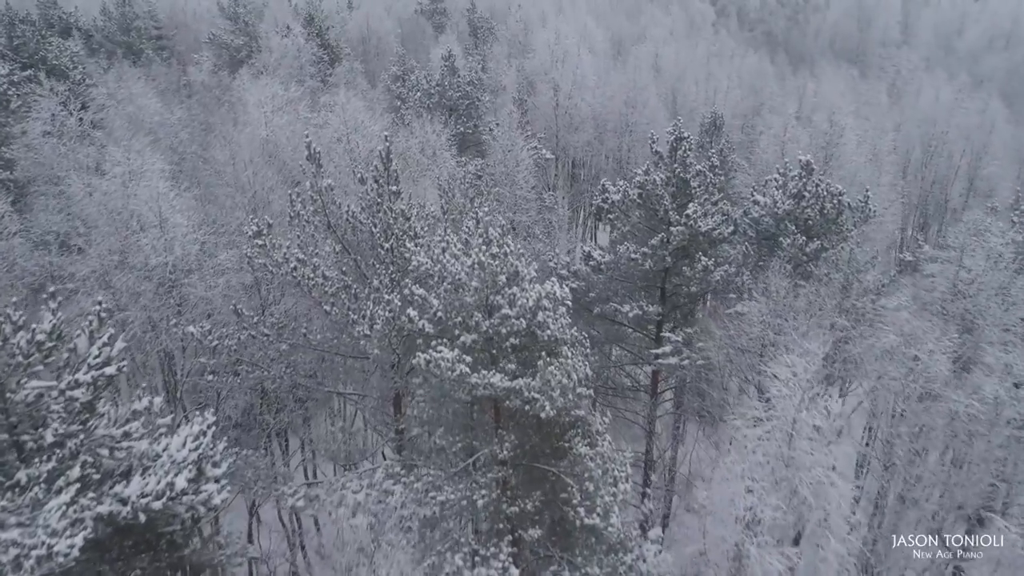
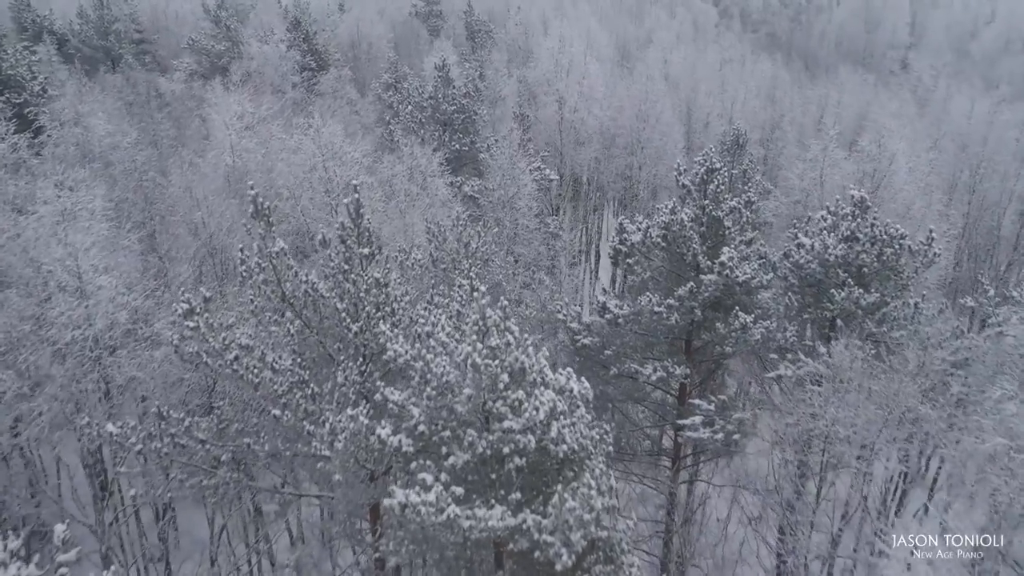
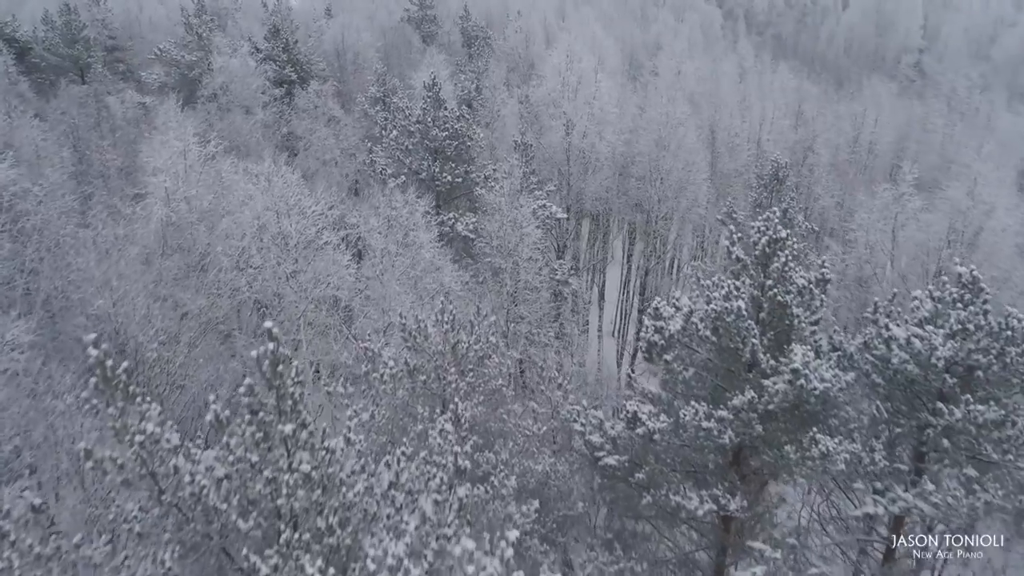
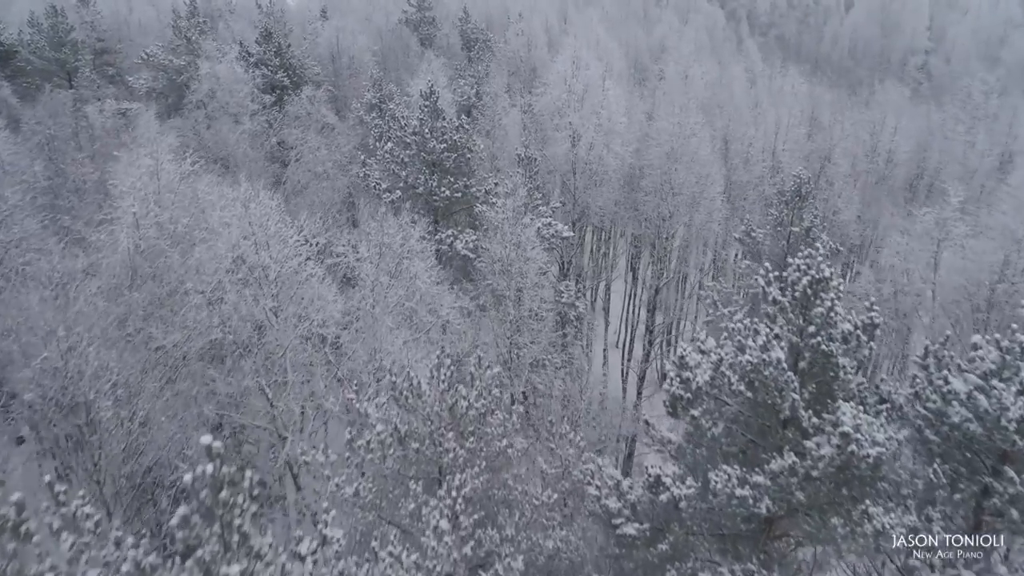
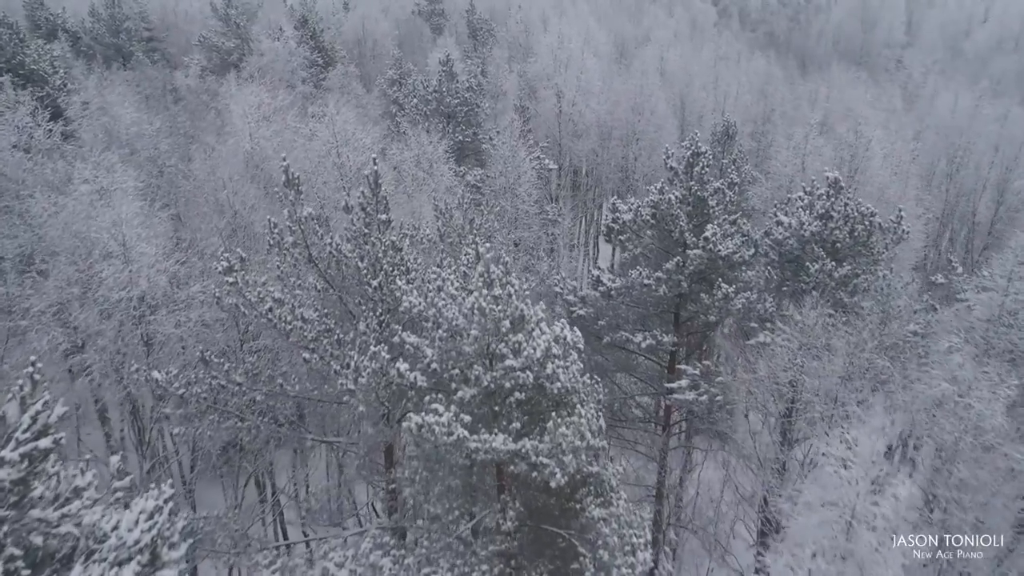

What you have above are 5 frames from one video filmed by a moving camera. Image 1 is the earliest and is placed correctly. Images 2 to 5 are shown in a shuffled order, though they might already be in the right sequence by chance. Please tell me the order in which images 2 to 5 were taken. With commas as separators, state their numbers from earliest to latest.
5, 2, 3, 4
